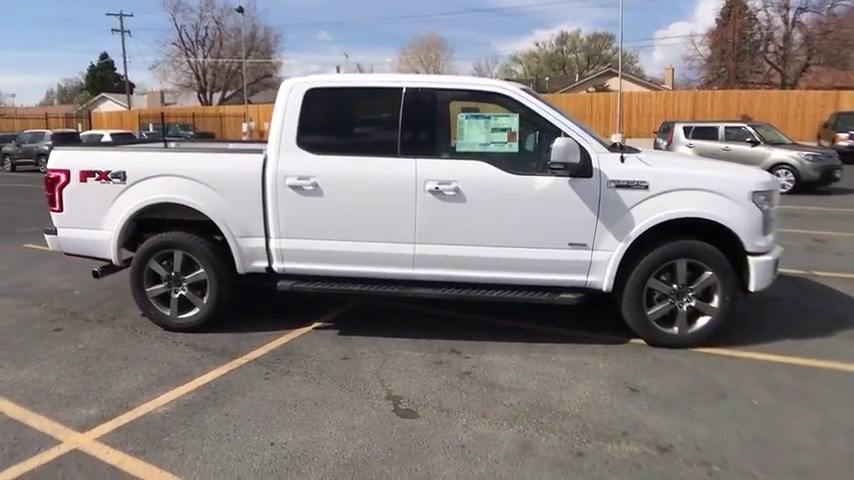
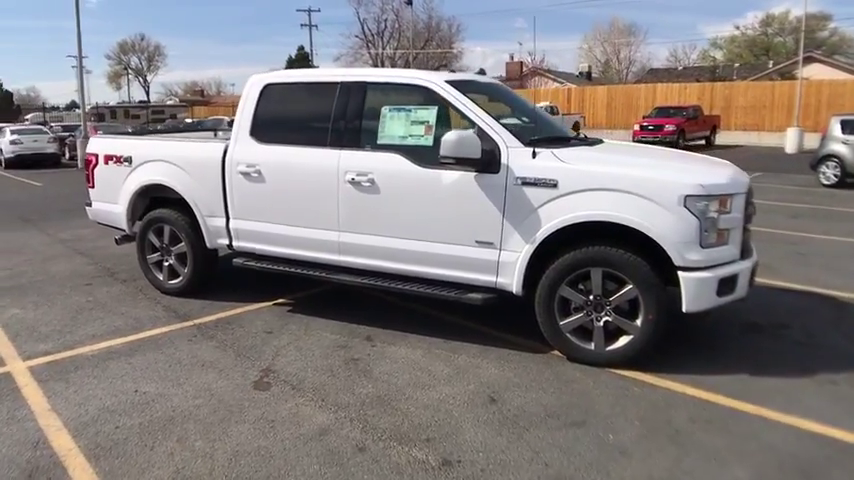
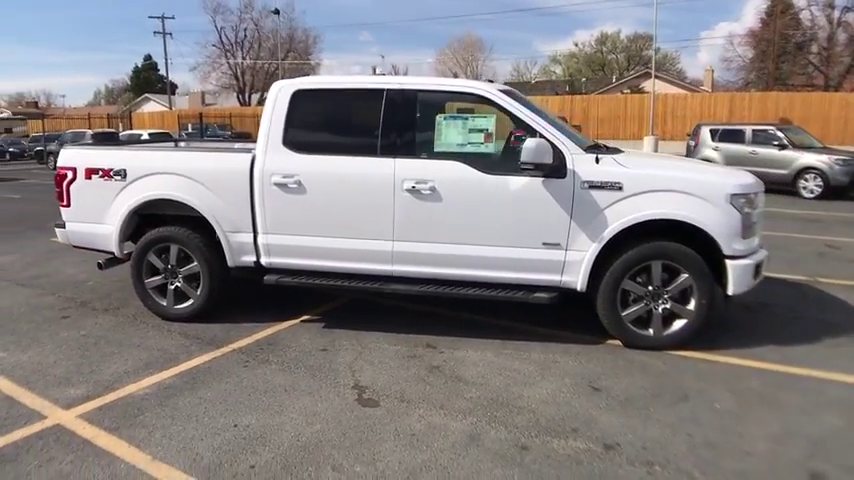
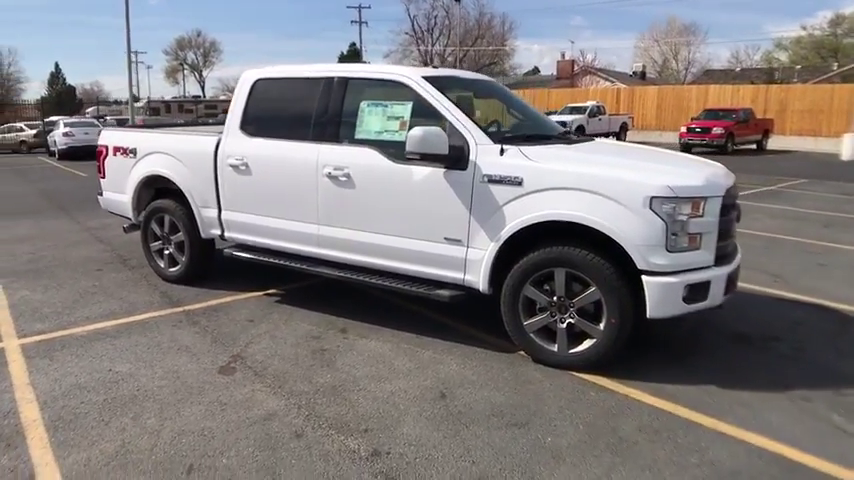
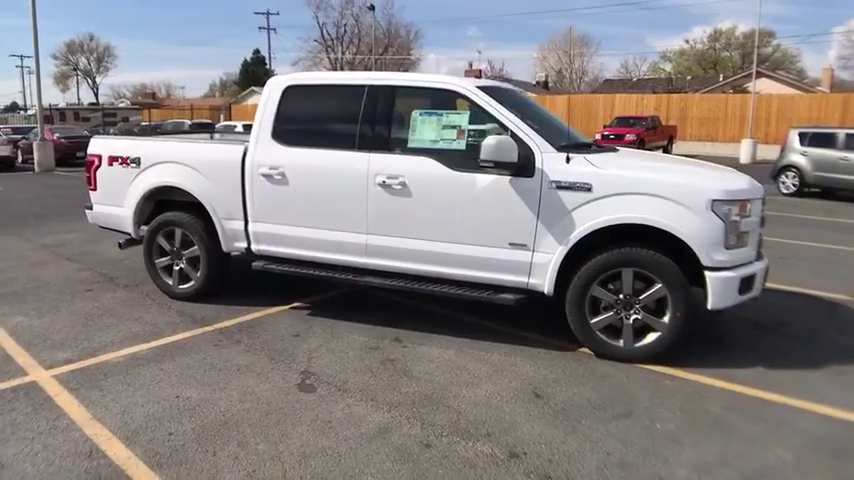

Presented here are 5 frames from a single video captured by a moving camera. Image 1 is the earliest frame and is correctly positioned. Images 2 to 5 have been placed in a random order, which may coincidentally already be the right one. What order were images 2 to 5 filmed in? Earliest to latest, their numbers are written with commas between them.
3, 5, 2, 4
